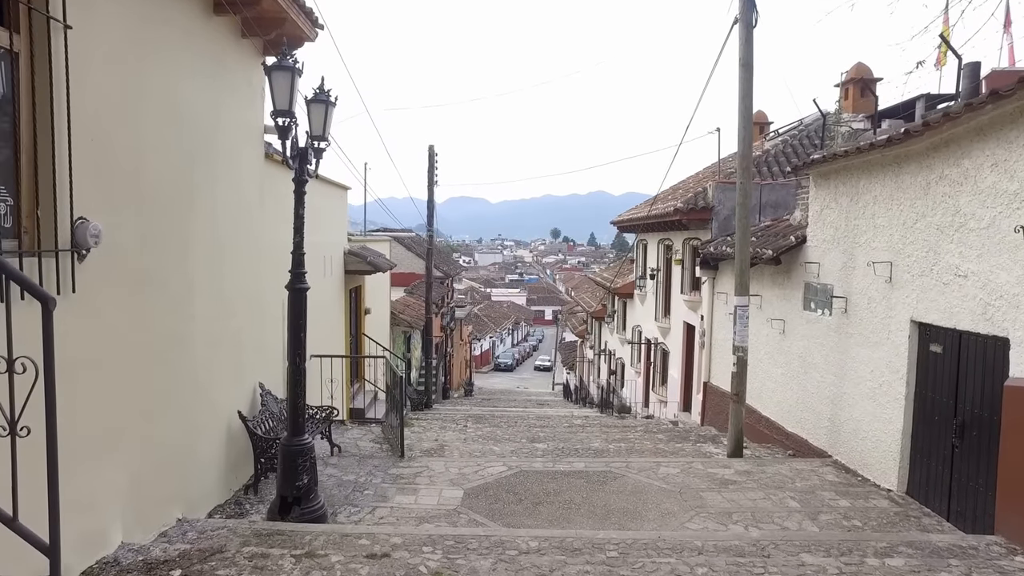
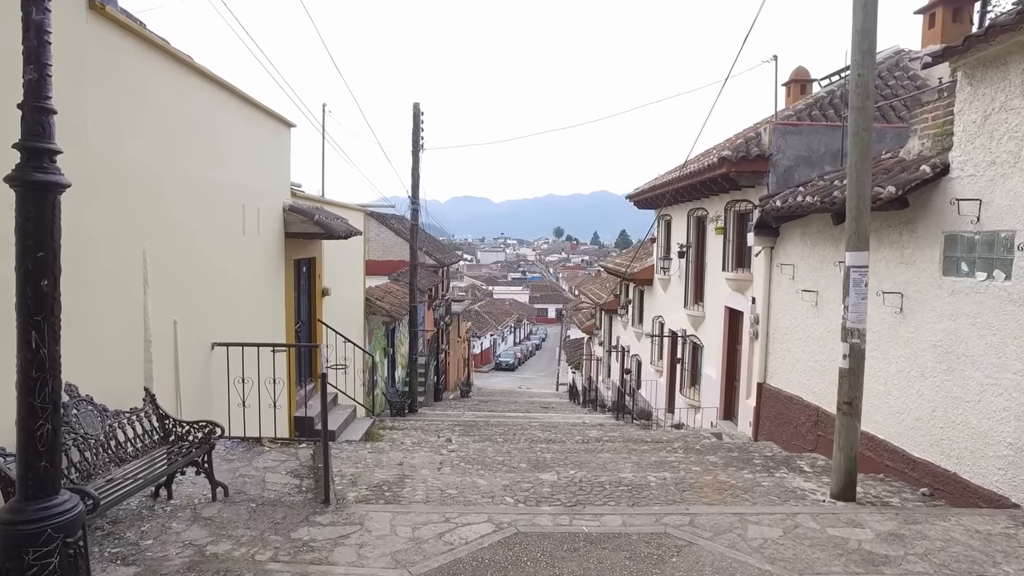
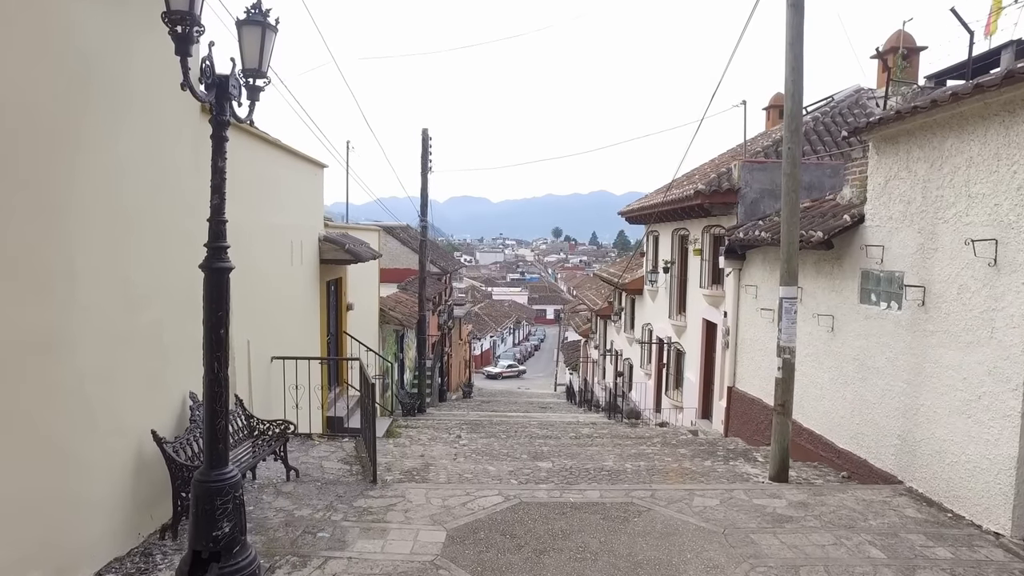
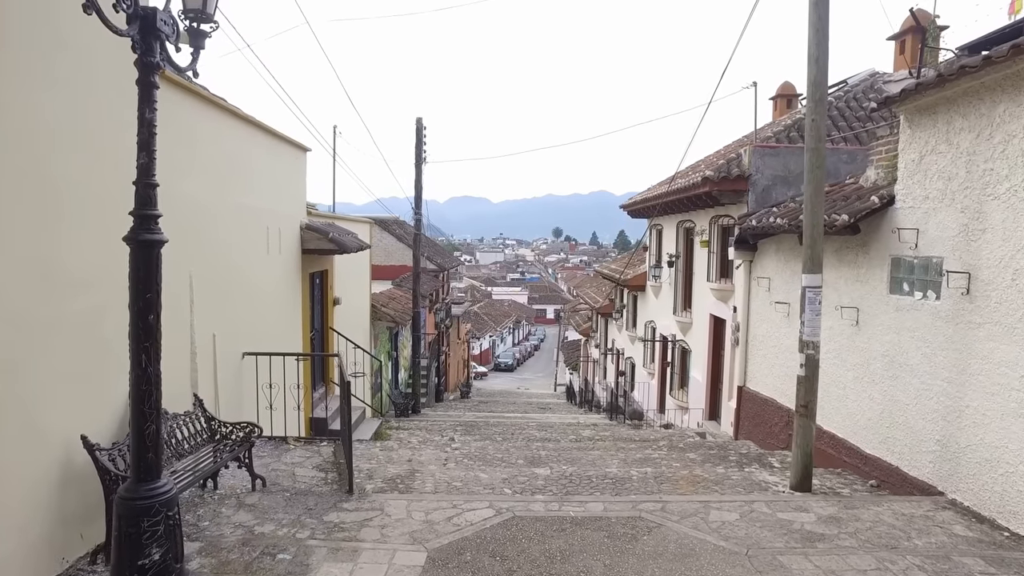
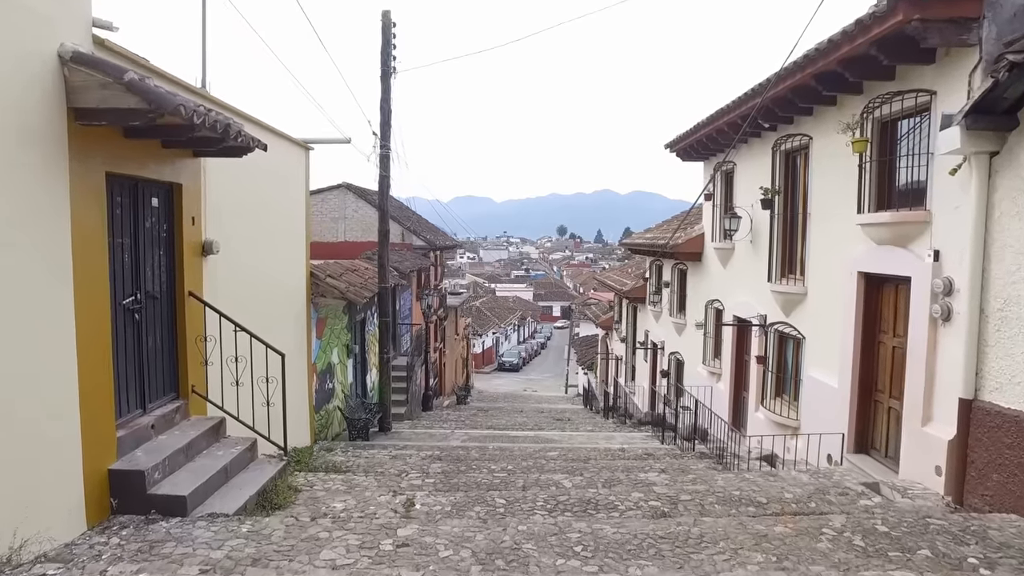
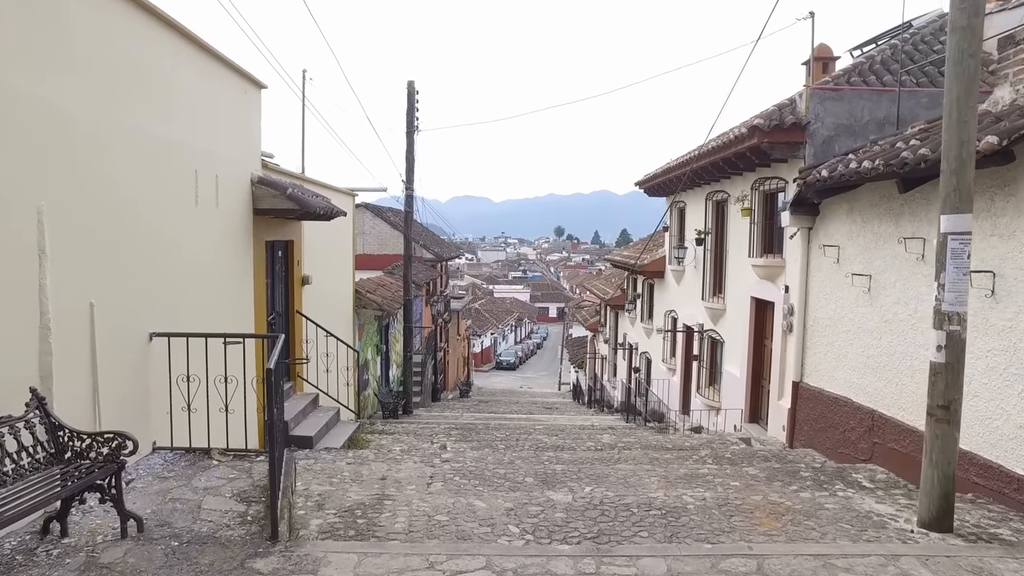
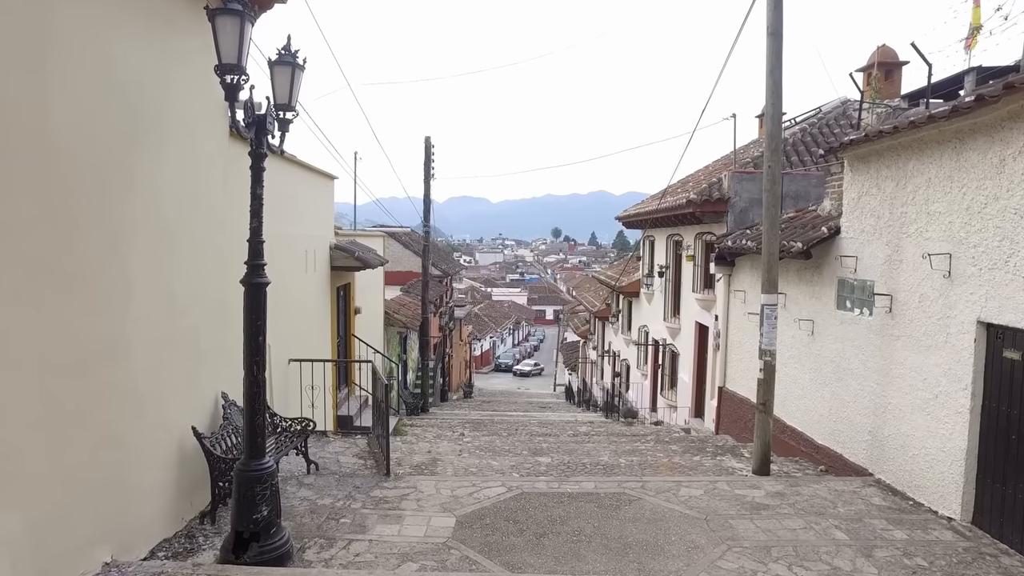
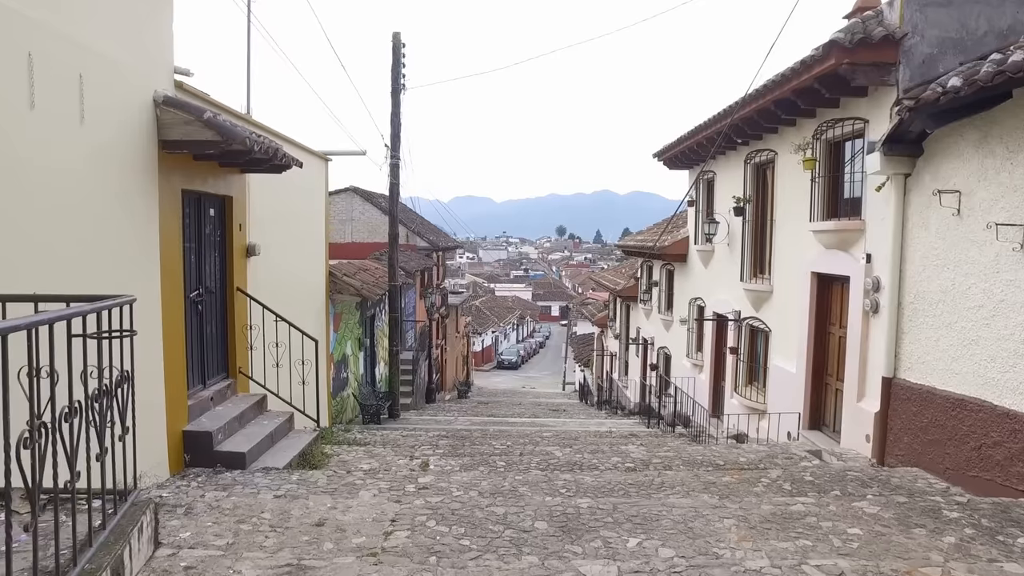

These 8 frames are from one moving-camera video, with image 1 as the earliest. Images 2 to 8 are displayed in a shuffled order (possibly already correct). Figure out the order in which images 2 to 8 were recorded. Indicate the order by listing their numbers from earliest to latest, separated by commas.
7, 3, 4, 2, 6, 8, 5
